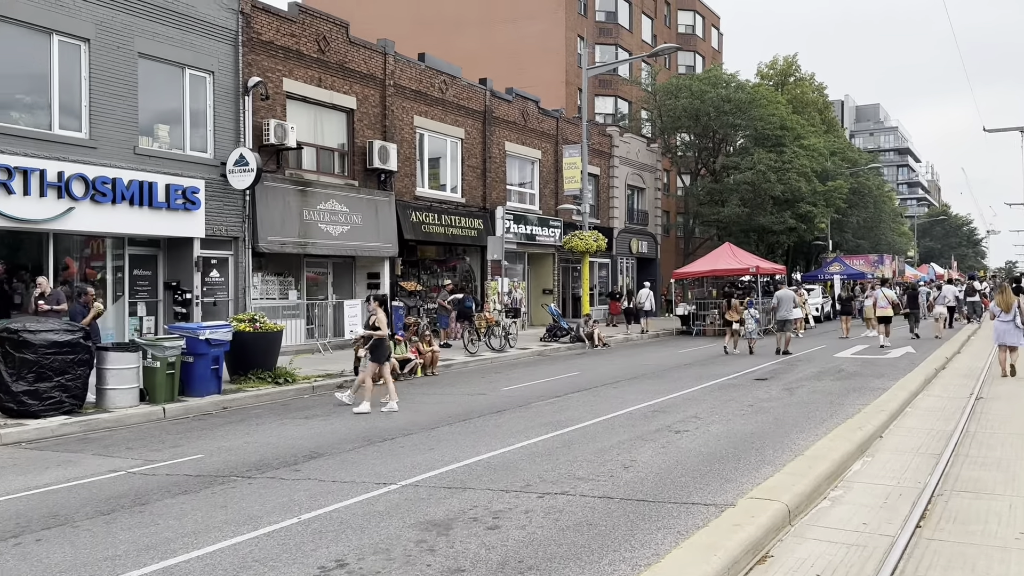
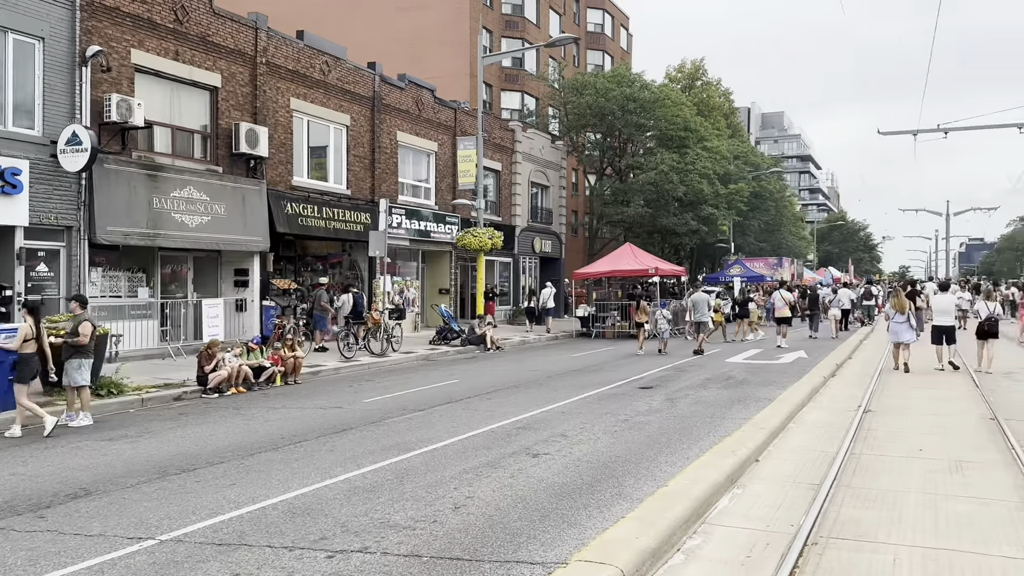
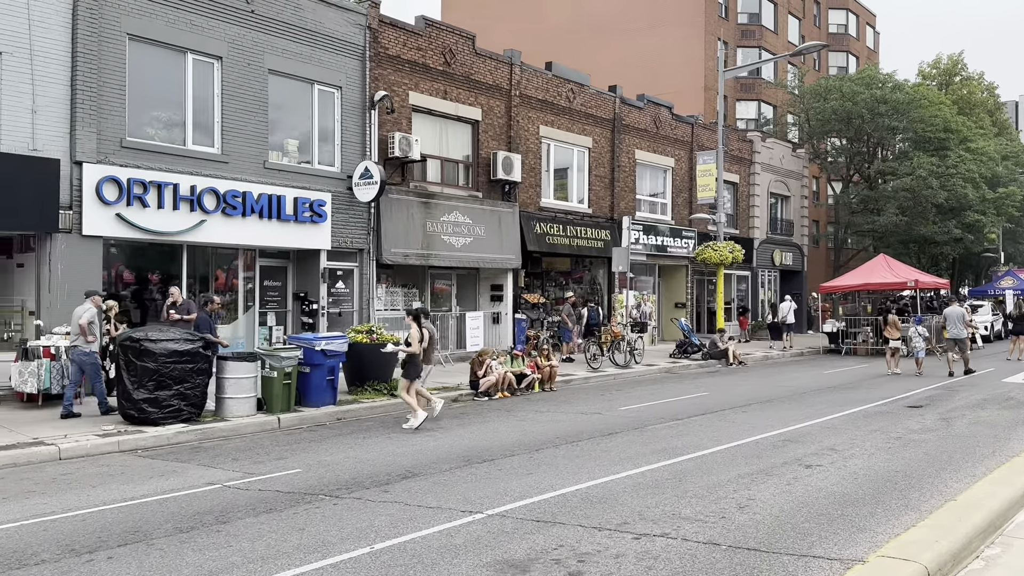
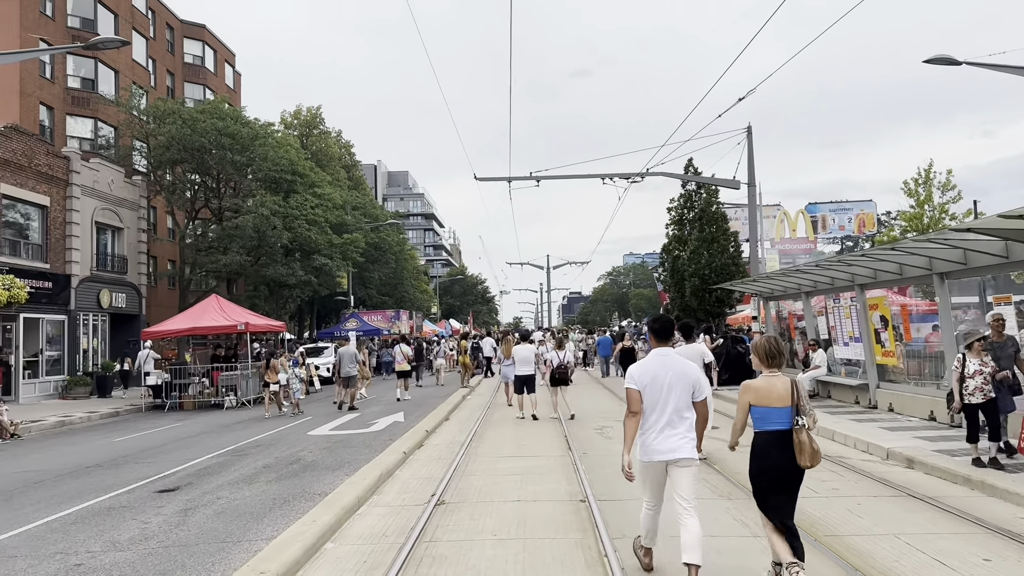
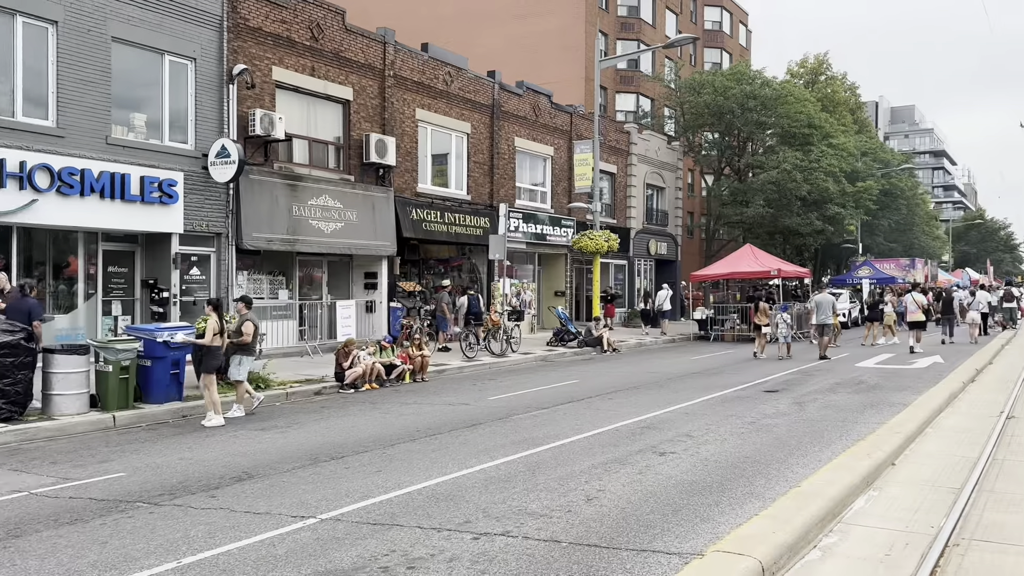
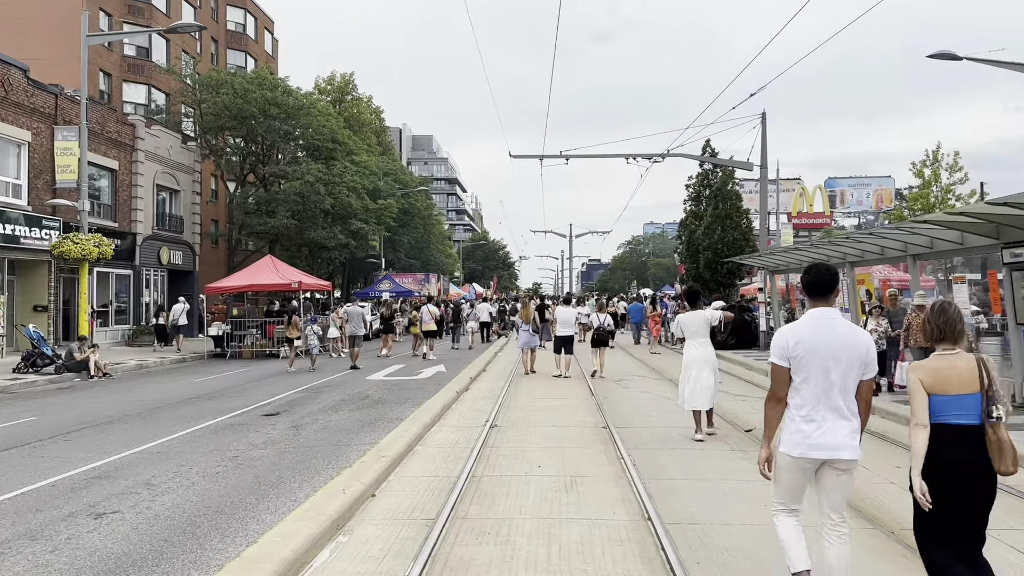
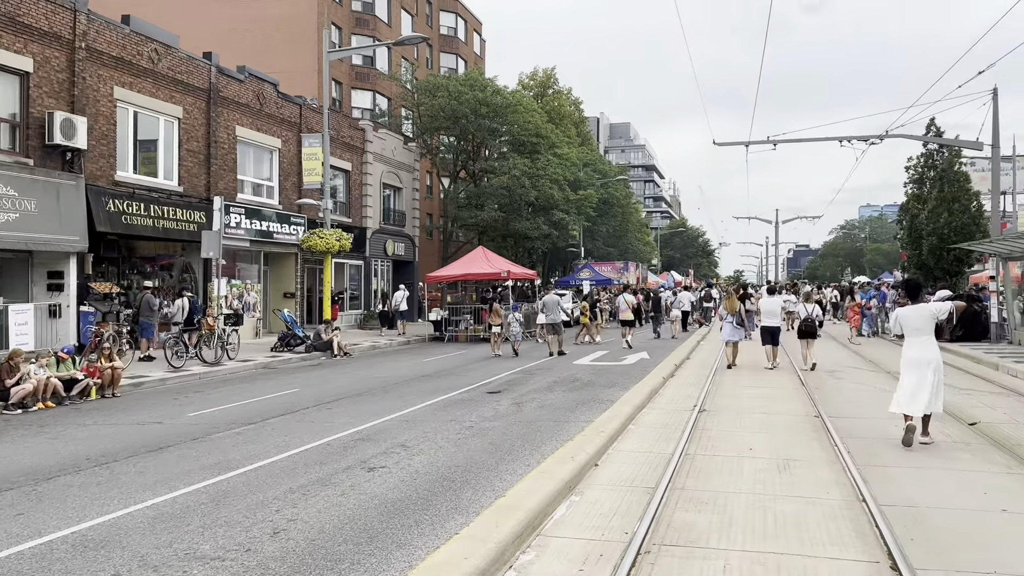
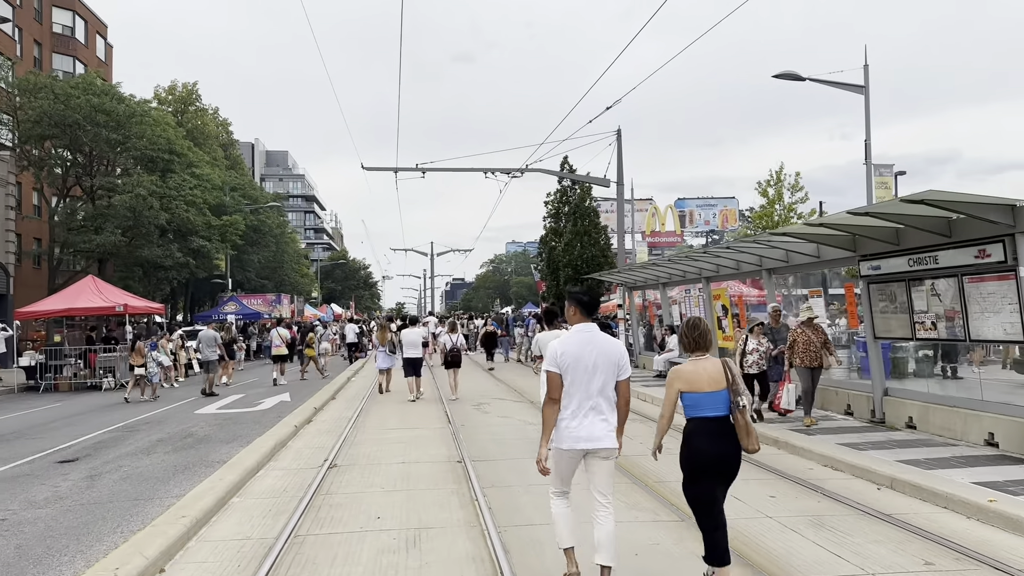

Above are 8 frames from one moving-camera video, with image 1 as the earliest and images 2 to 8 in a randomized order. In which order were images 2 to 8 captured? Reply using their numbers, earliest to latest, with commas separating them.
3, 5, 2, 7, 6, 8, 4
